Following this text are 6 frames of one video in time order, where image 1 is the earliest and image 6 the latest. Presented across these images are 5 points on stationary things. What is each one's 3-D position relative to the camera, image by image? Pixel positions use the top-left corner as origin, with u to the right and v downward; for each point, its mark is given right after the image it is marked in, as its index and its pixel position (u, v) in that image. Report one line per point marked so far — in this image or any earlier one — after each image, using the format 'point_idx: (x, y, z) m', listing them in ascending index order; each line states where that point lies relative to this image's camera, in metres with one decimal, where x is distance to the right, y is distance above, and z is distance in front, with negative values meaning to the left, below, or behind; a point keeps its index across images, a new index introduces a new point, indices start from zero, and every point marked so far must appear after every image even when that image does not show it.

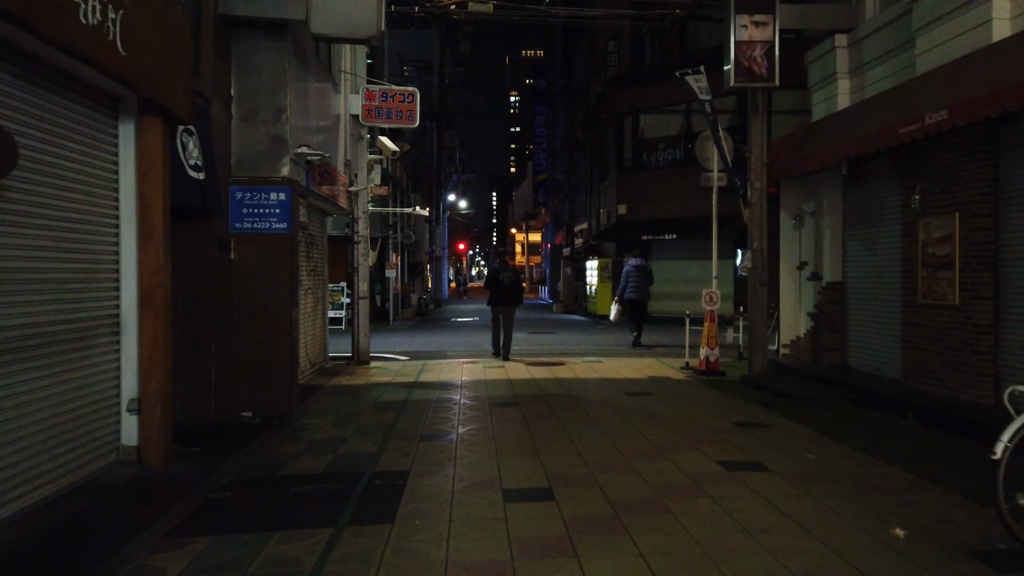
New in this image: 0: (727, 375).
0: (+3.9, -1.6, +13.2) m
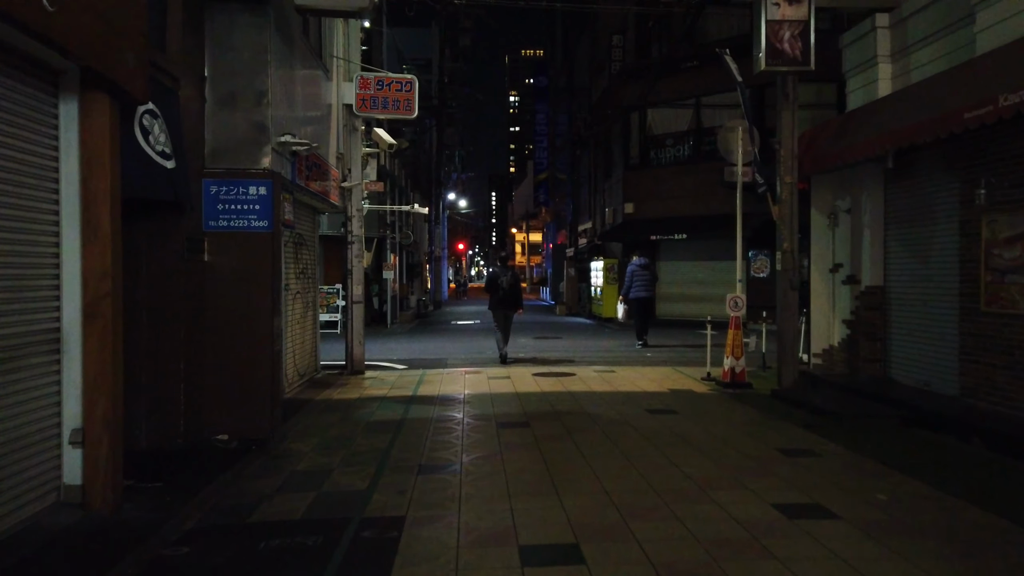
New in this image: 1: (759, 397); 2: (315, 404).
0: (+4.0, -1.7, +12.1) m
1: (+3.9, -1.7, +11.5) m
2: (-2.9, -1.7, +10.8) m
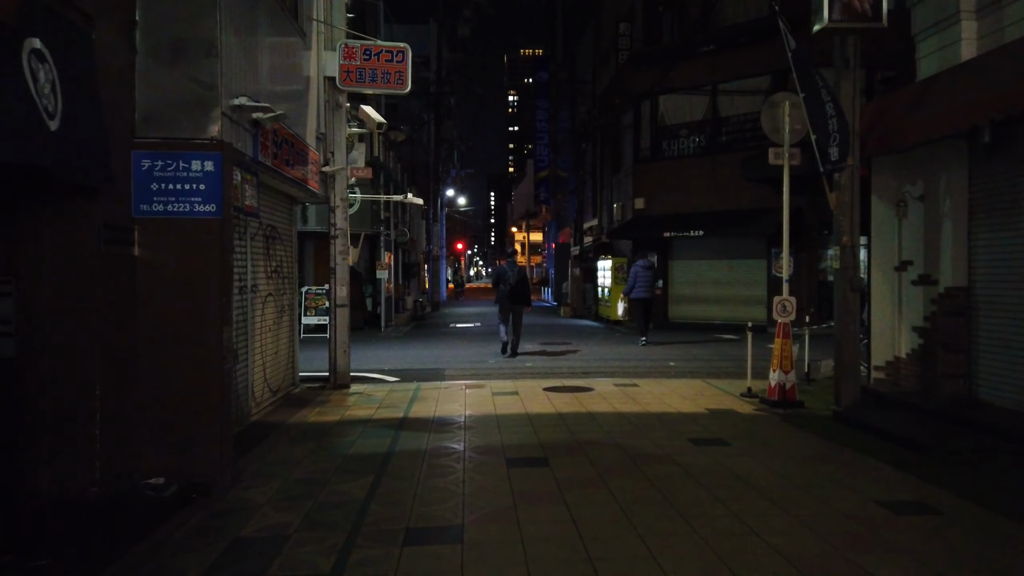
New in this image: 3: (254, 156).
0: (+4.2, -1.7, +10.3) m
1: (+4.0, -1.8, +9.6) m
2: (-2.8, -1.8, +9.0) m
3: (-2.9, +1.5, +8.1) m
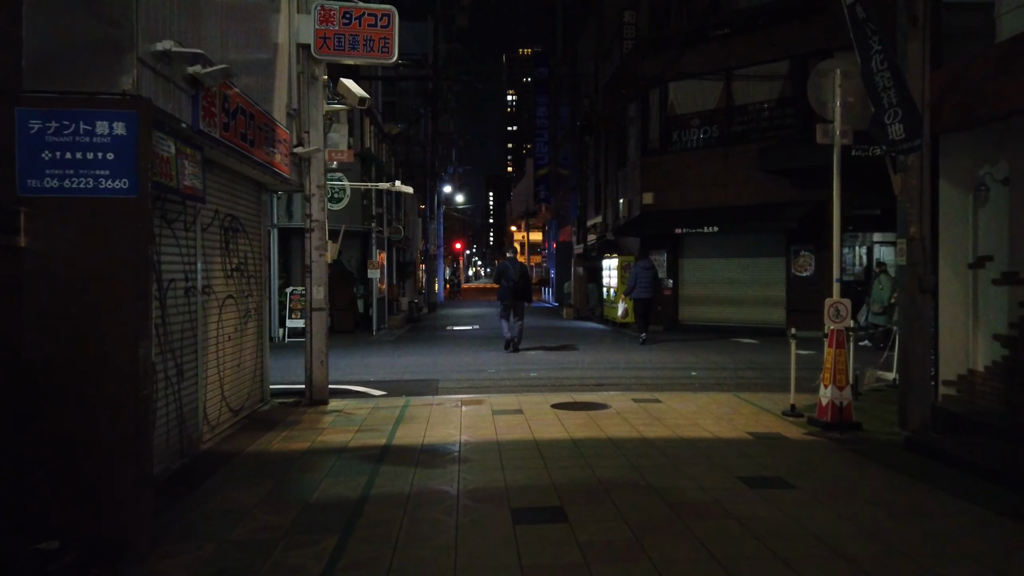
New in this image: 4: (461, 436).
0: (+4.2, -1.7, +8.7) m
1: (+4.1, -1.8, +8.0) m
2: (-2.7, -1.8, +7.3) m
3: (-2.8, +1.5, +6.4) m
4: (-0.6, -1.7, +8.4) m
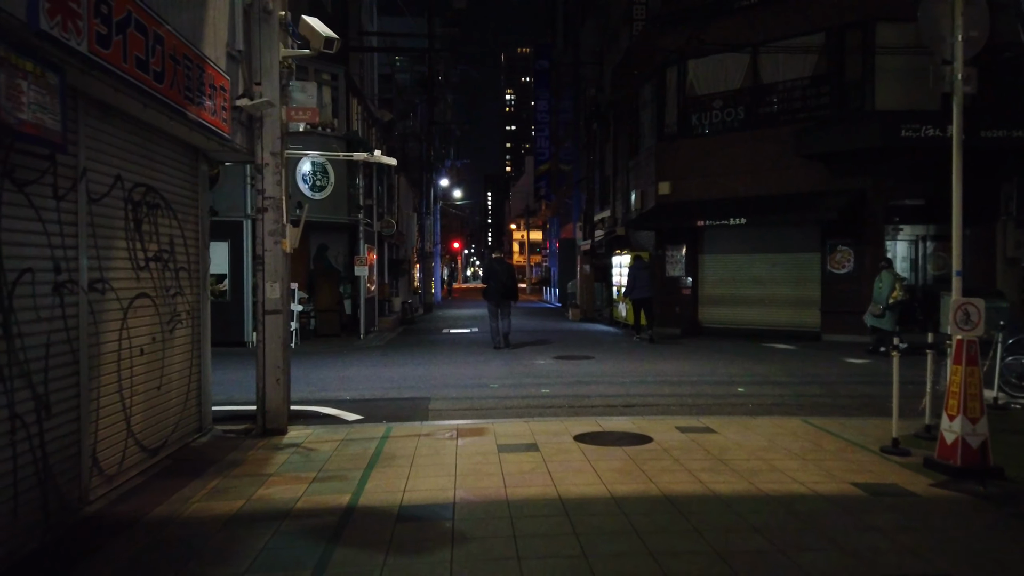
0: (+4.3, -1.7, +6.3) m
1: (+4.2, -1.7, +5.7) m
2: (-2.6, -1.7, +5.0) m
3: (-2.7, +1.5, +4.1) m
4: (-0.4, -1.6, +6.0) m
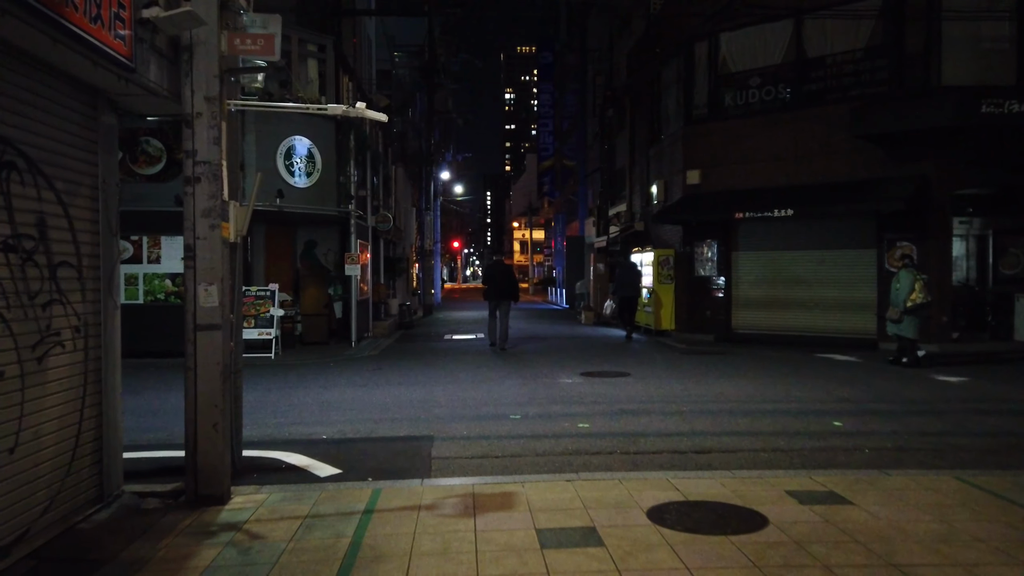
0: (+4.7, -1.7, +3.8) m
1: (+4.5, -1.8, +3.2) m
2: (-2.3, -1.8, +2.5) m
3: (-2.4, +1.5, +1.6) m
4: (-0.1, -1.7, +3.5) m
